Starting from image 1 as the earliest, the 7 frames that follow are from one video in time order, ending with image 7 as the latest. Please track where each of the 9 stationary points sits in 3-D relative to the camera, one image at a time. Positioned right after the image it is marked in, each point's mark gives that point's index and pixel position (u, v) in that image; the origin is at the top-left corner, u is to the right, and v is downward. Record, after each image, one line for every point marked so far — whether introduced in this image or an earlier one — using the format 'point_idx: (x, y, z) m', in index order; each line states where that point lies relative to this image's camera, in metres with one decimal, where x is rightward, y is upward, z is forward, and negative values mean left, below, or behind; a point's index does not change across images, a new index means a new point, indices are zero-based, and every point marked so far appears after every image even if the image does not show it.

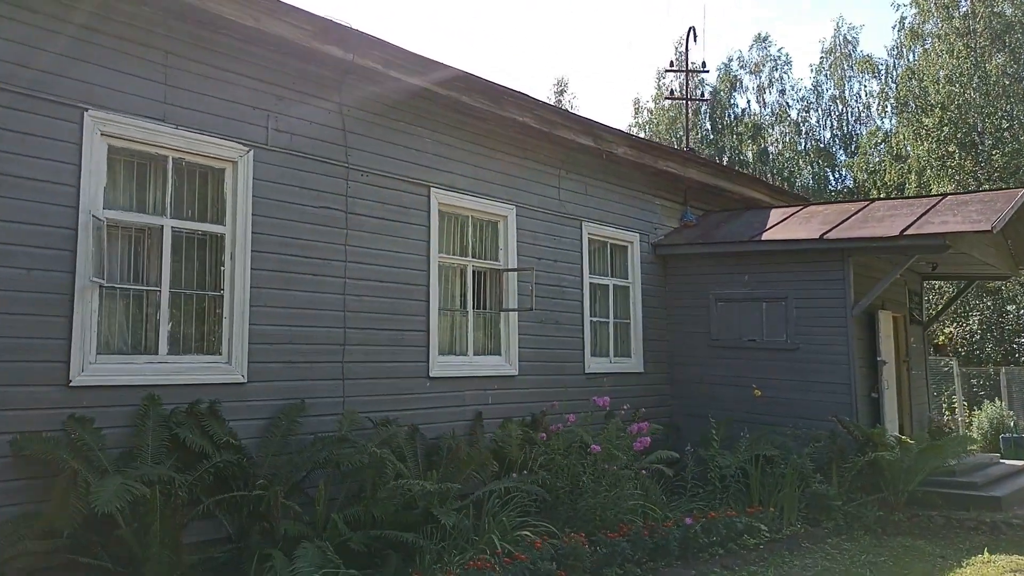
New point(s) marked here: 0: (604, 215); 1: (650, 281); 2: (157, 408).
0: (+1.0, +0.8, +8.4) m
1: (+1.5, +0.1, +9.0) m
2: (-2.0, -0.7, +4.6) m
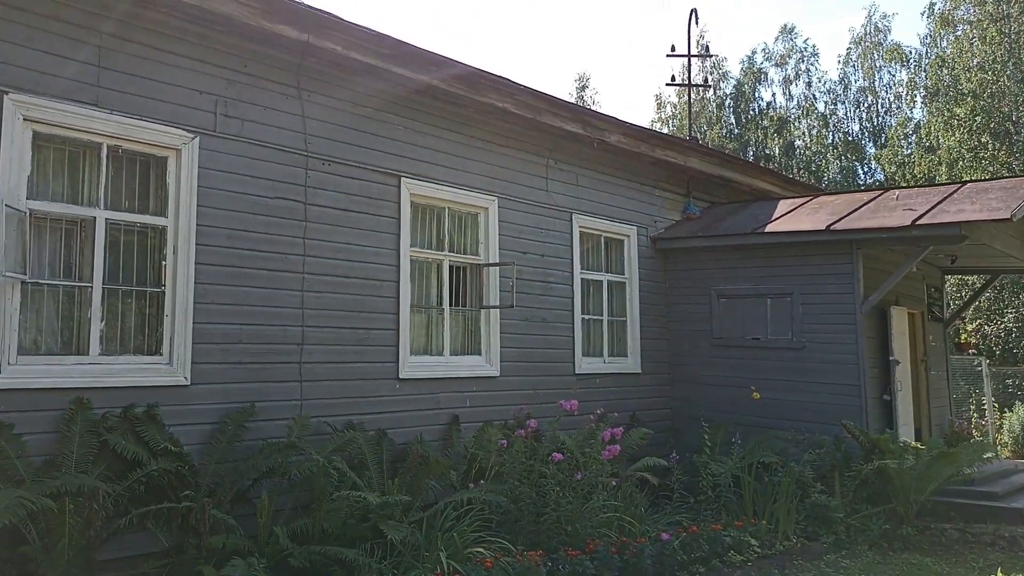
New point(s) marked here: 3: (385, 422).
0: (+0.9, +0.8, +8.0) m
1: (+1.4, +0.1, +8.5) m
2: (-2.3, -0.7, +4.3) m
3: (-0.9, -1.0, +5.9) m
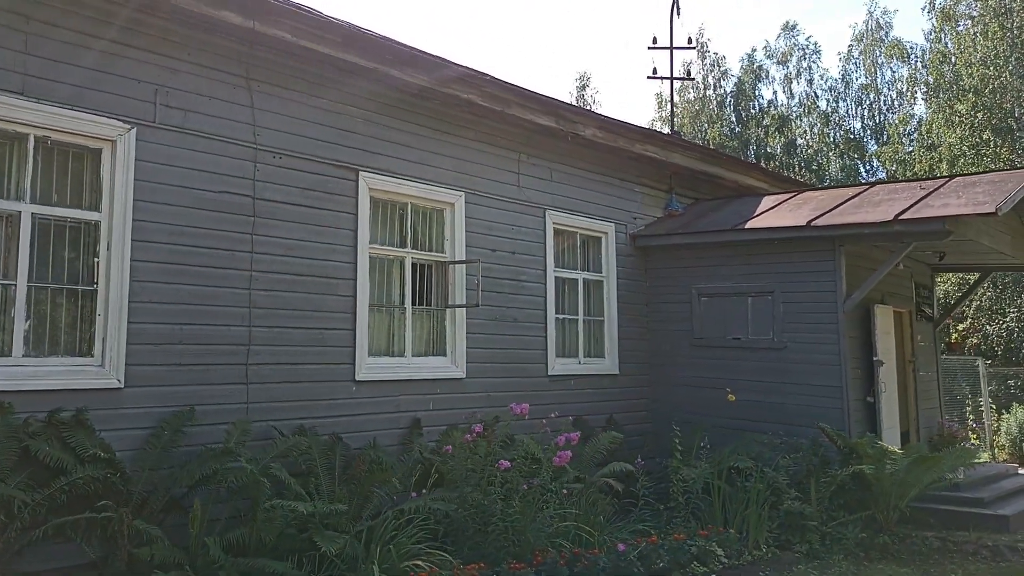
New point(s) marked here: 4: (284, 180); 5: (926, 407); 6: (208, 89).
0: (+0.6, +0.8, +7.8) m
1: (+1.2, +0.1, +8.3) m
2: (-2.5, -0.6, +4.0) m
3: (-1.2, -1.0, +5.7) m
4: (-1.6, +0.7, +5.5) m
5: (+4.3, -1.2, +8.3) m
6: (-2.0, +1.3, +5.2) m
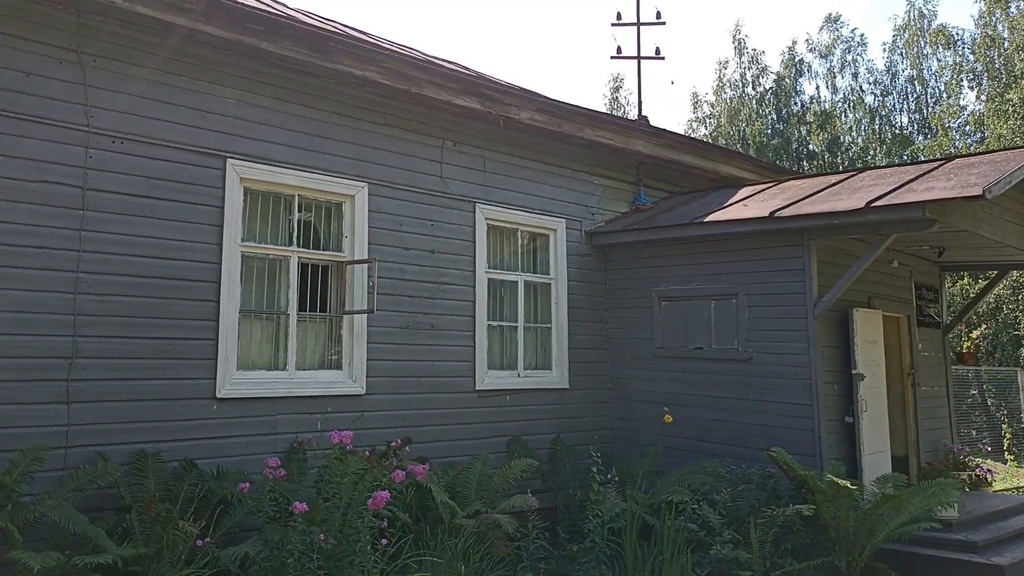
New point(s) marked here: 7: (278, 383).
0: (0.0, +0.8, +6.9) m
1: (+0.6, +0.1, +7.4) m
2: (-3.4, -0.7, +3.4) m
3: (-1.9, -1.0, +4.9) m
4: (-2.3, +0.7, +4.8) m
5: (+3.7, -1.2, +7.2) m
6: (-2.7, +1.3, +4.5) m
7: (-1.5, -0.6, +5.3) m
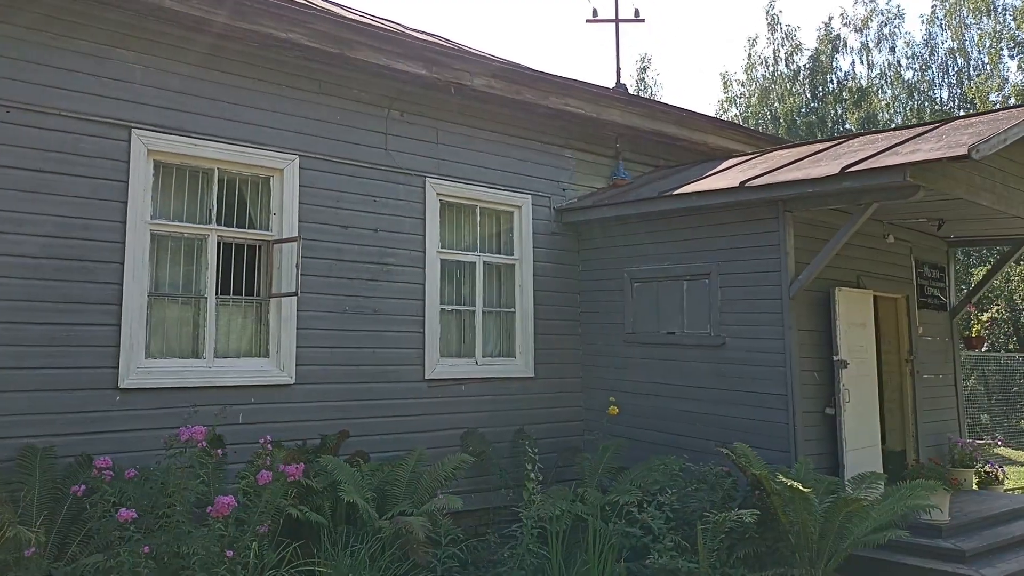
0: (-0.3, +0.9, +6.4) m
1: (+0.3, +0.3, +6.9) m
2: (-3.9, -0.6, +3.1) m
3: (-2.4, -0.9, +4.6) m
4: (-2.8, +0.8, +4.4) m
5: (+3.4, -1.1, +6.5) m
6: (-3.2, +1.4, +4.2) m
7: (-2.0, -0.5, +4.9) m
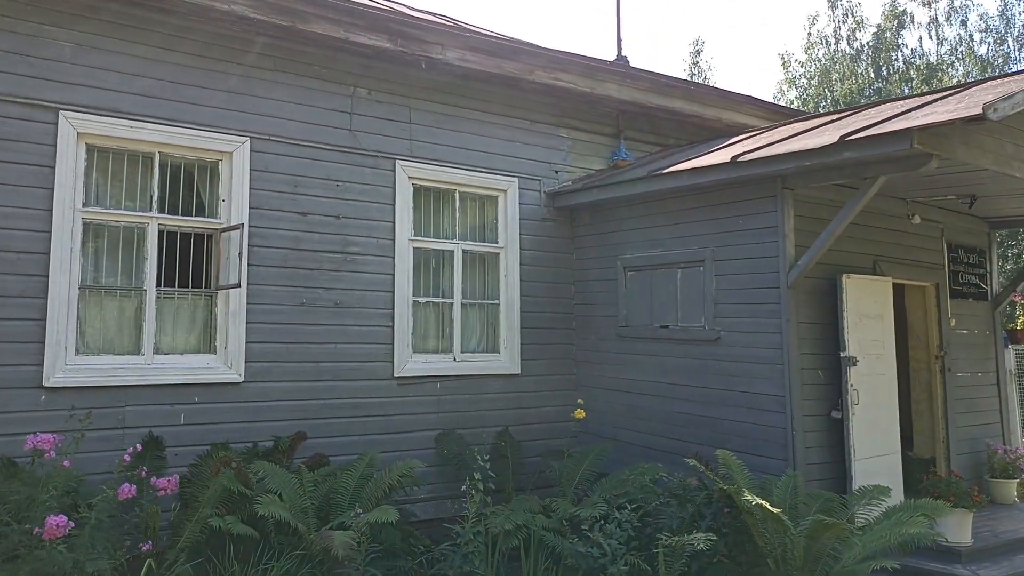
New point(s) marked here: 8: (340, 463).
0: (-0.5, +1.0, +5.9) m
1: (+0.2, +0.3, +6.3) m
2: (-4.3, -0.6, +3.0) m
3: (-2.6, -0.8, +4.3) m
4: (-3.1, +0.9, +4.2) m
5: (+3.3, -1.0, +5.7) m
6: (-3.5, +1.4, +3.9) m
7: (-2.2, -0.5, +4.6) m
8: (-1.1, -1.1, +5.2) m
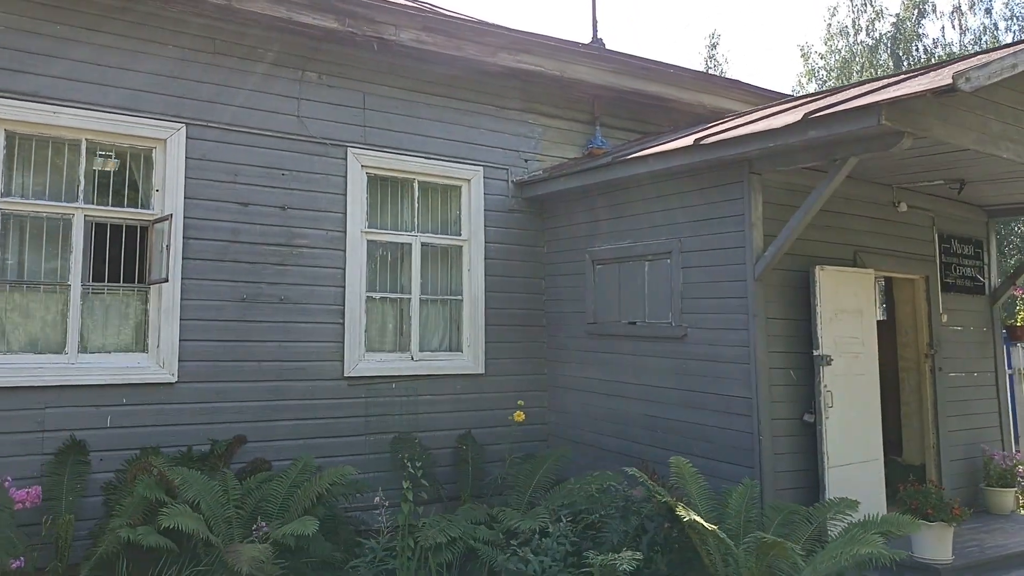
0: (-0.8, +1.0, +5.6) m
1: (0.0, +0.4, +6.0) m
2: (-4.6, -0.6, +2.8) m
3: (-3.0, -0.8, +4.0) m
4: (-3.4, +0.9, +4.0) m
5: (+3.0, -0.9, +5.3) m
6: (-3.9, +1.4, +3.7) m
7: (-2.5, -0.4, +4.4) m
8: (-1.4, -1.1, +5.0) m
